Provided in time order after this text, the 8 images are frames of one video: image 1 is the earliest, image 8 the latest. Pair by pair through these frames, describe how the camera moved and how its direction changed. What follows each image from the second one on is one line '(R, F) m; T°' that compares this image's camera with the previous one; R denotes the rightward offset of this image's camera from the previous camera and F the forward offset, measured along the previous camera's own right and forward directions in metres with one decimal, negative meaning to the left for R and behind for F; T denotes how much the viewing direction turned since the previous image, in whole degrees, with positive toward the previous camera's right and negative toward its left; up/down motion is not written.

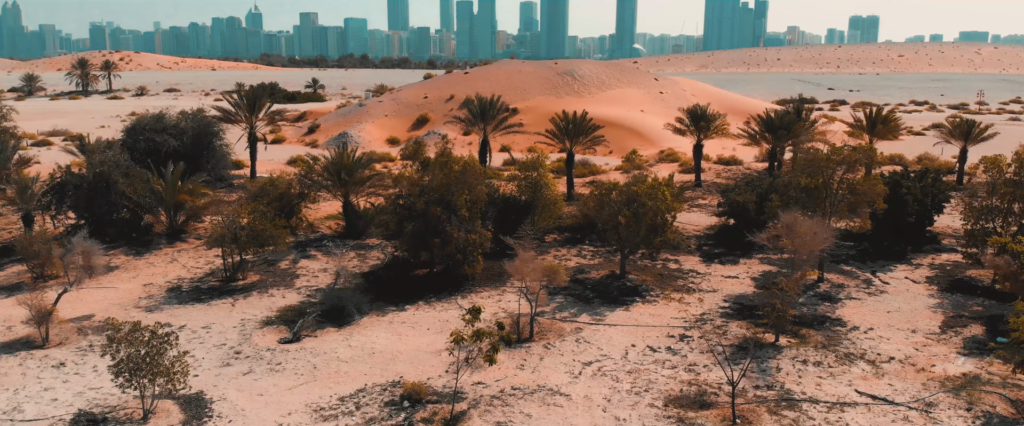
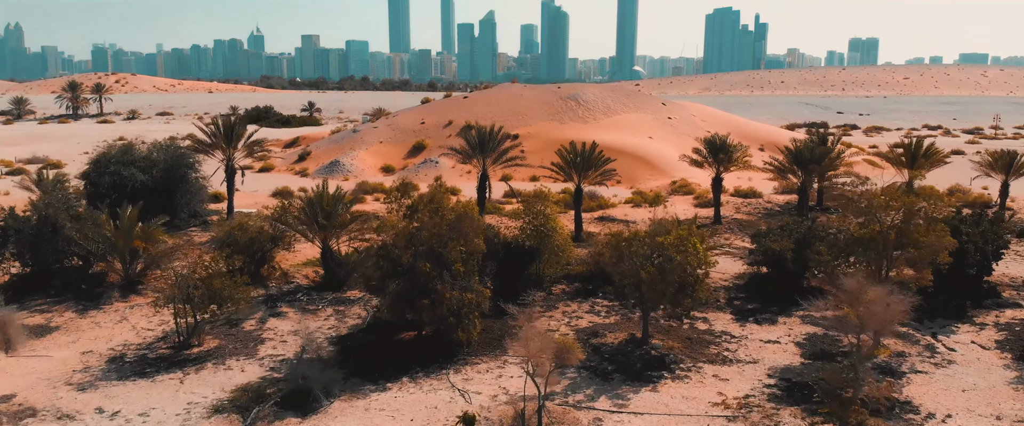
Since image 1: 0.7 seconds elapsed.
(0.0, +1.5) m; 0°
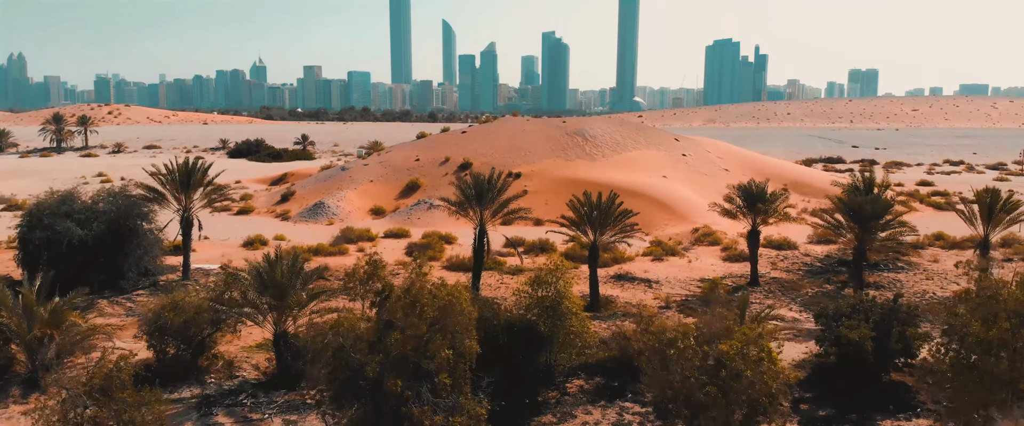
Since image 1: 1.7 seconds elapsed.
(0.0, +2.2) m; 0°
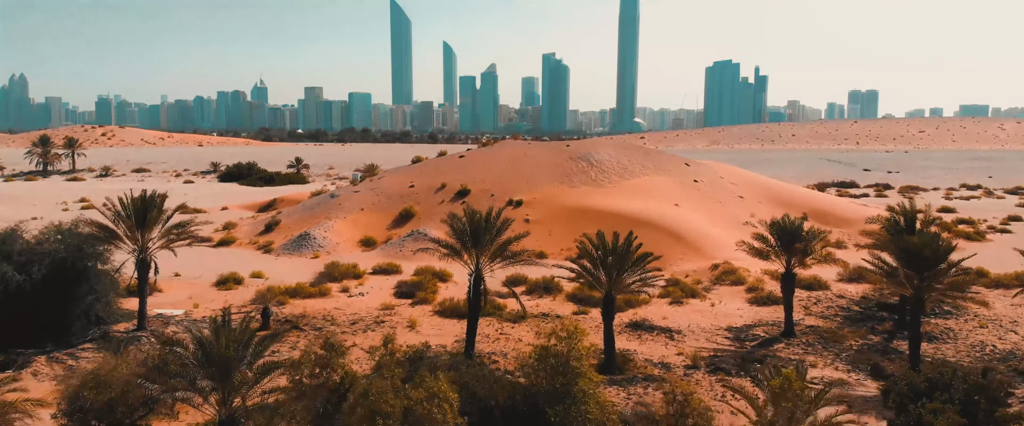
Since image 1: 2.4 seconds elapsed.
(0.0, +1.6) m; 0°
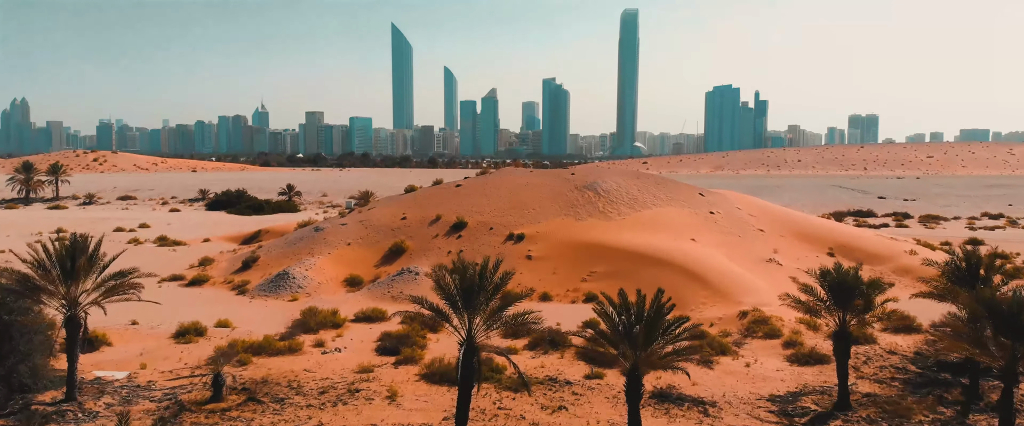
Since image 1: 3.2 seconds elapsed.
(0.0, +1.9) m; 0°
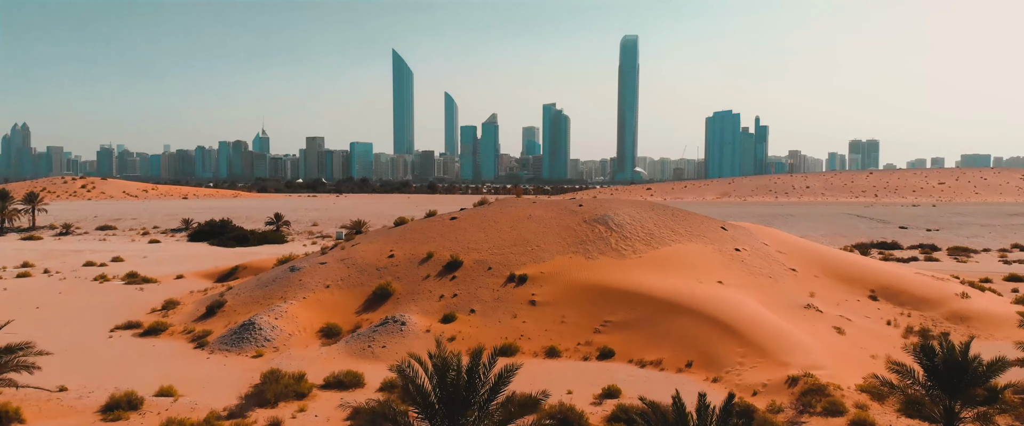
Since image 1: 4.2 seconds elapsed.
(0.0, +2.4) m; 0°
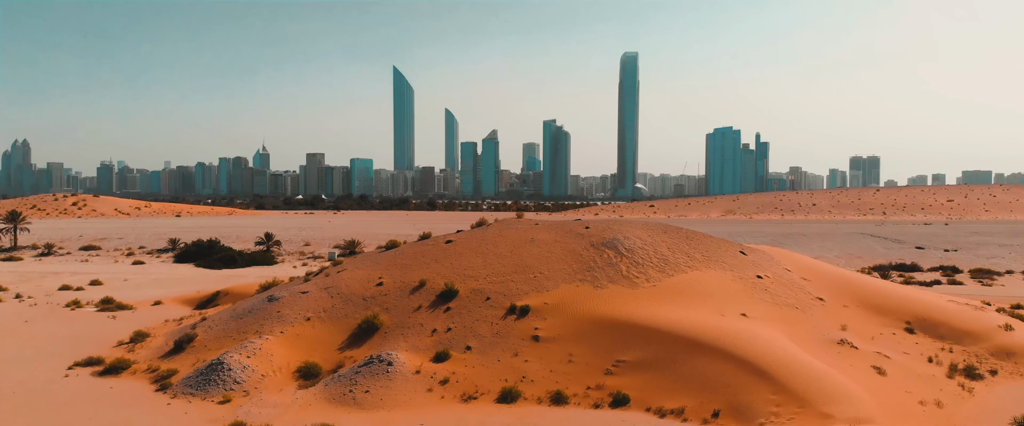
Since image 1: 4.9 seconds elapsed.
(0.0, +1.7) m; 0°
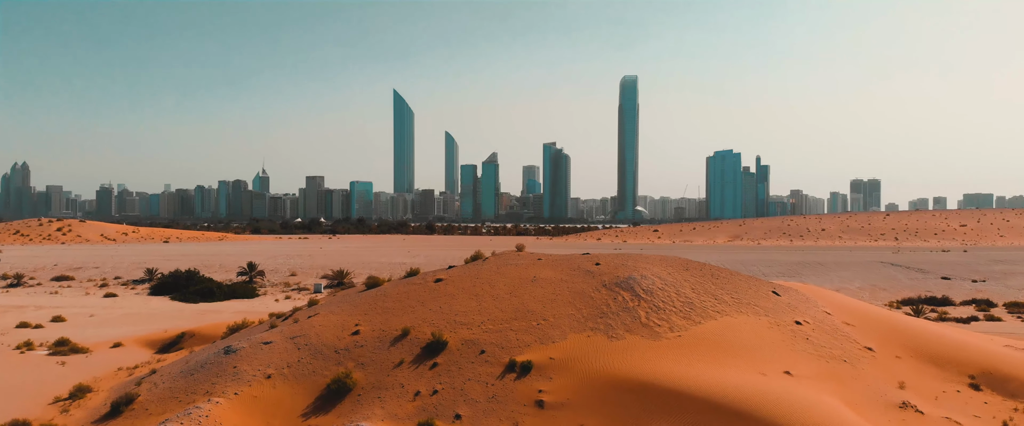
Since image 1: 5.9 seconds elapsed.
(0.0, +2.5) m; 0°
